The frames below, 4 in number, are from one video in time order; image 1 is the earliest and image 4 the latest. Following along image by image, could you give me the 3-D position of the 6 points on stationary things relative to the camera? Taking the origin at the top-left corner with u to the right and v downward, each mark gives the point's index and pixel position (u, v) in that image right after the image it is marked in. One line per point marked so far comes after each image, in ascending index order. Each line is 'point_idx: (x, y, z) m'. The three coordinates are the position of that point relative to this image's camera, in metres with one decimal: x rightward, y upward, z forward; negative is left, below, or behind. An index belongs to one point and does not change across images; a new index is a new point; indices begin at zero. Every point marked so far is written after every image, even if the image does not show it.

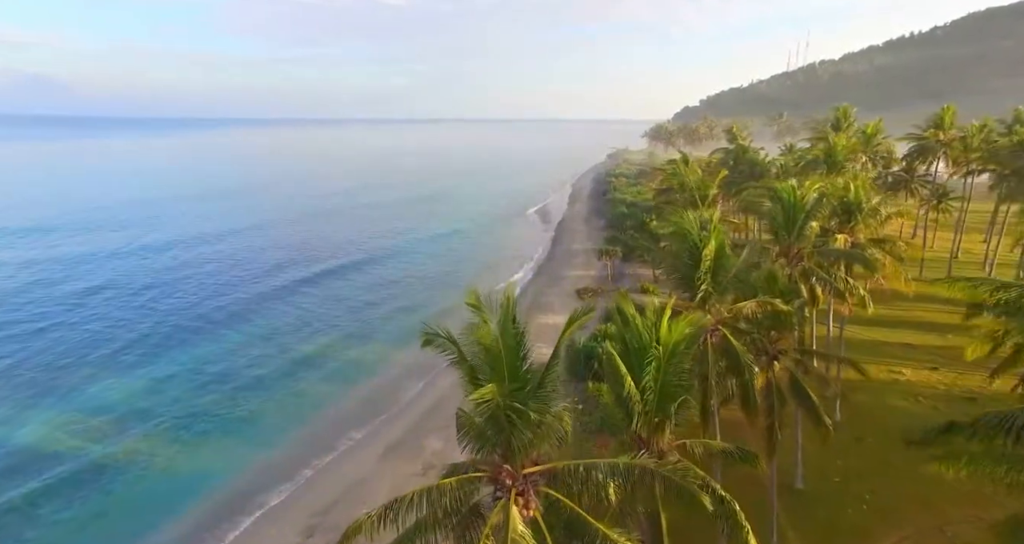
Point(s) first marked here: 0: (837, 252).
0: (+10.5, +0.7, +18.1) m
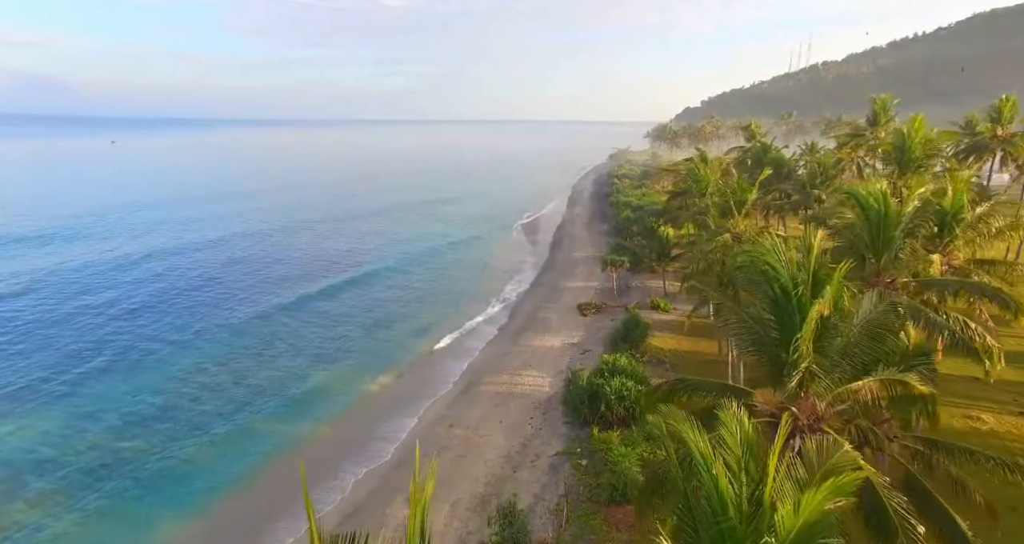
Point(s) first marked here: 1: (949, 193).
0: (+10.1, -0.3, +13.0) m
1: (+12.2, +2.2, +15.6) m
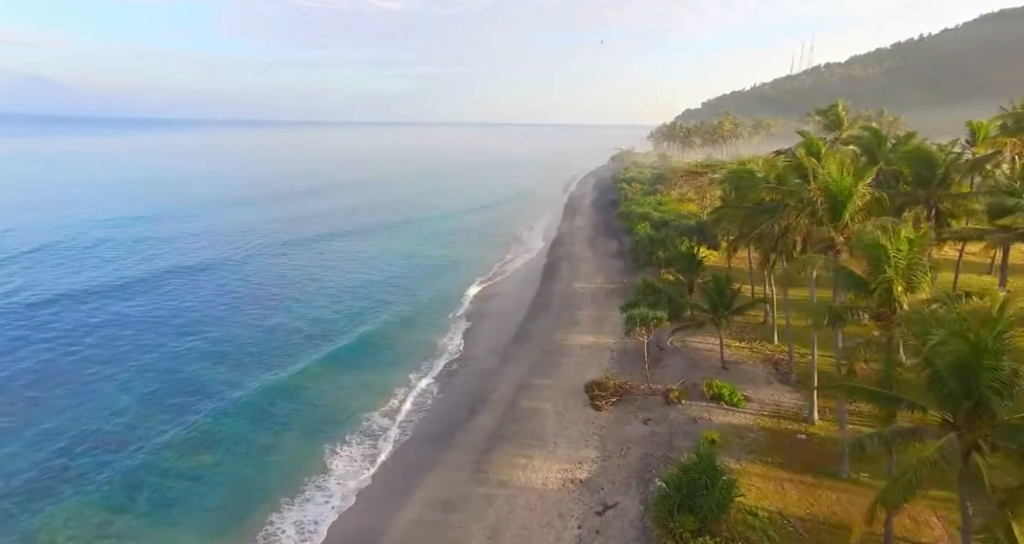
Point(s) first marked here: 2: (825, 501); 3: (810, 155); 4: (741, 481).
0: (+8.8, -3.0, -2.6) m
1: (+10.9, -0.5, +0.1) m
2: (+9.6, -7.0, +17.0) m
3: (+10.7, +4.2, +19.8) m
4: (+7.4, -6.8, +18.0) m
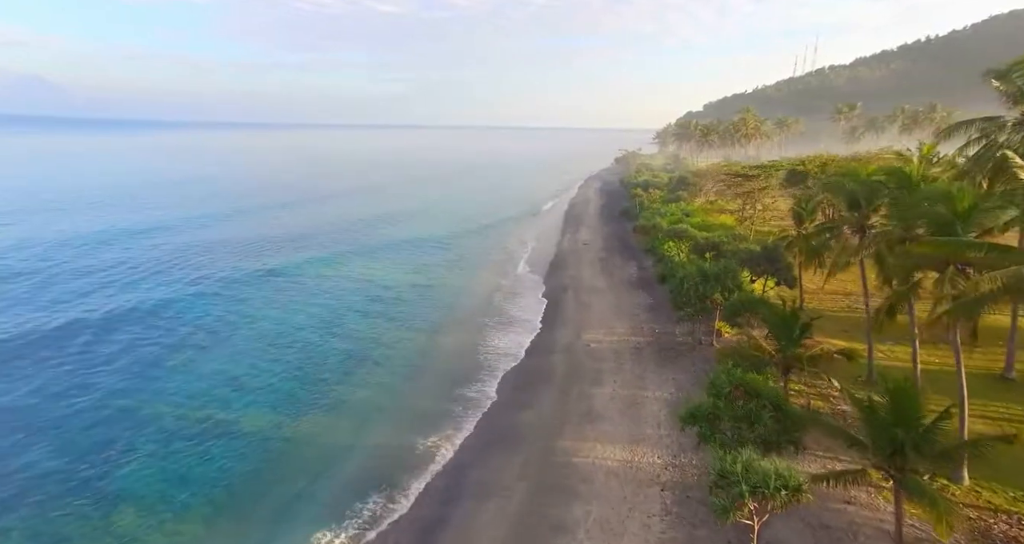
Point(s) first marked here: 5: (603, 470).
0: (+8.1, -5.3, -16.2) m
1: (+10.2, -2.8, -13.6) m
2: (+8.8, -9.4, +3.3) m
3: (+9.9, +1.8, +6.2) m
4: (+6.6, -9.1, +4.3) m
5: (+2.8, -6.4, +18.6) m
